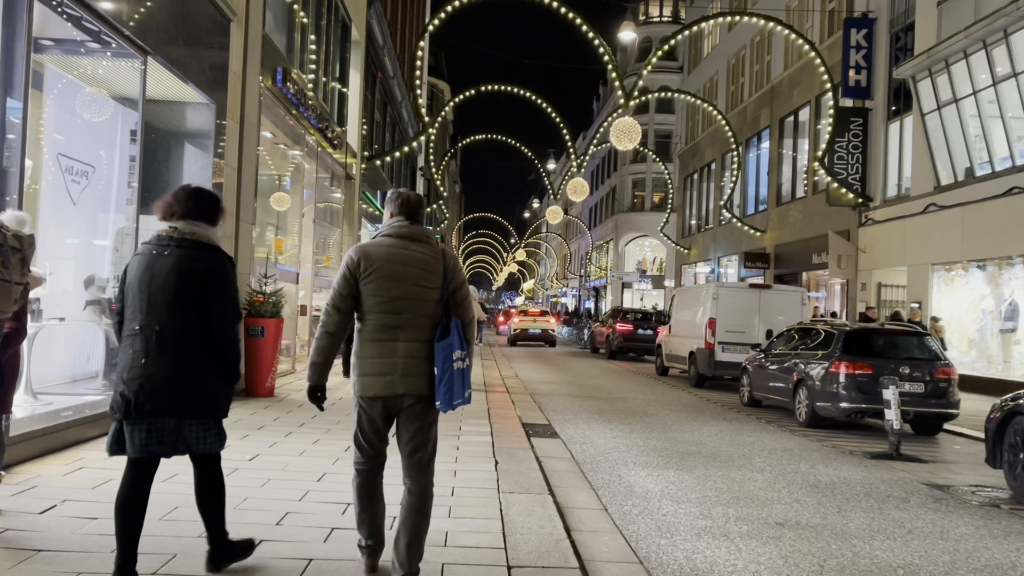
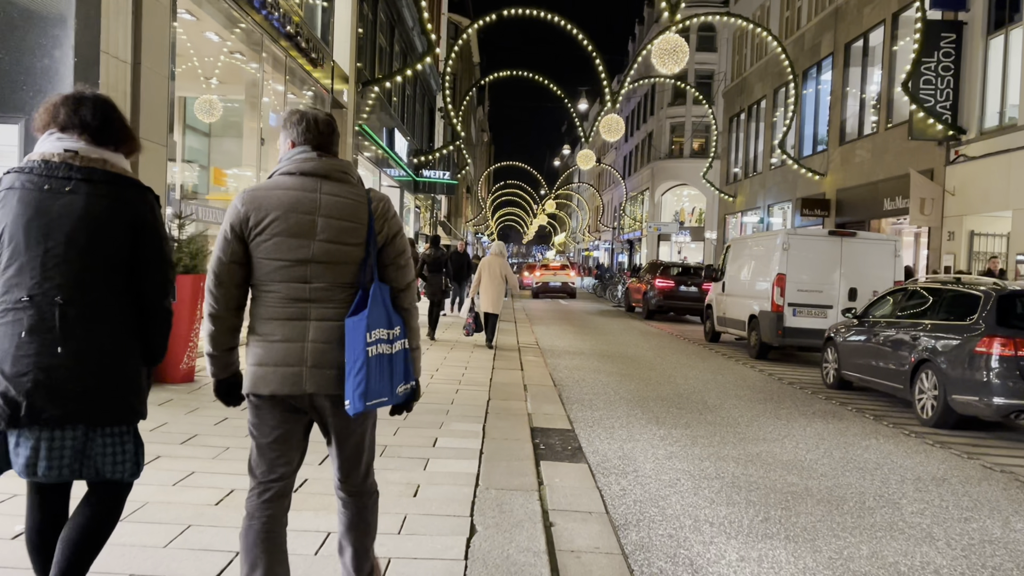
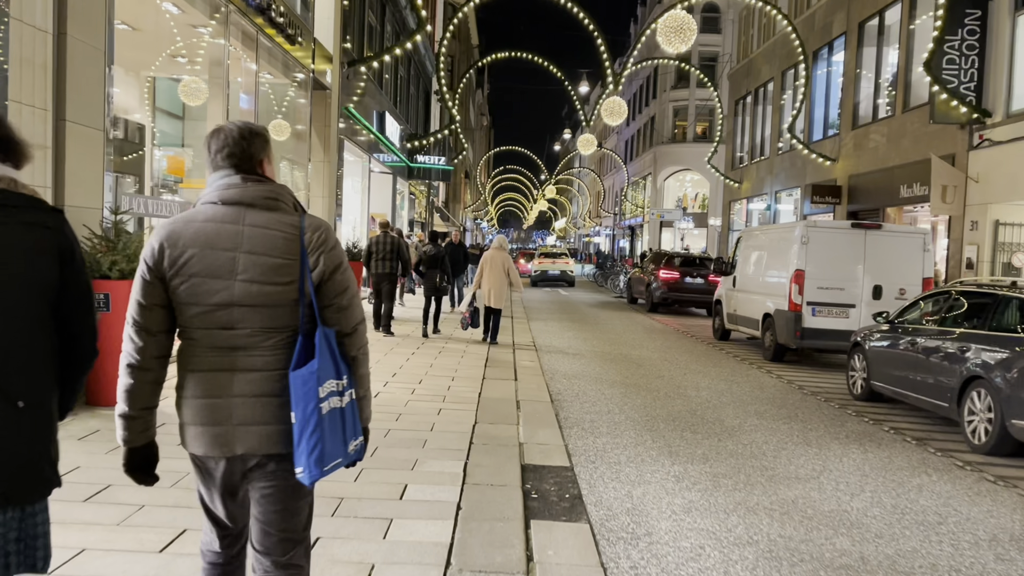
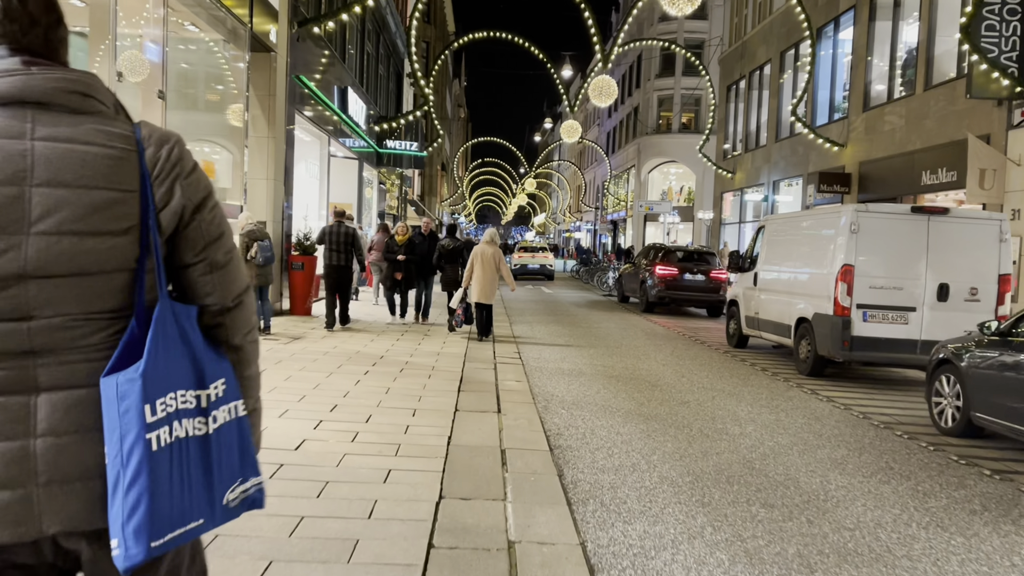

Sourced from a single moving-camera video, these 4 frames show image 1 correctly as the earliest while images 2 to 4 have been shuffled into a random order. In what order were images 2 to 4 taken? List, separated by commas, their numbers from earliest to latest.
2, 3, 4
